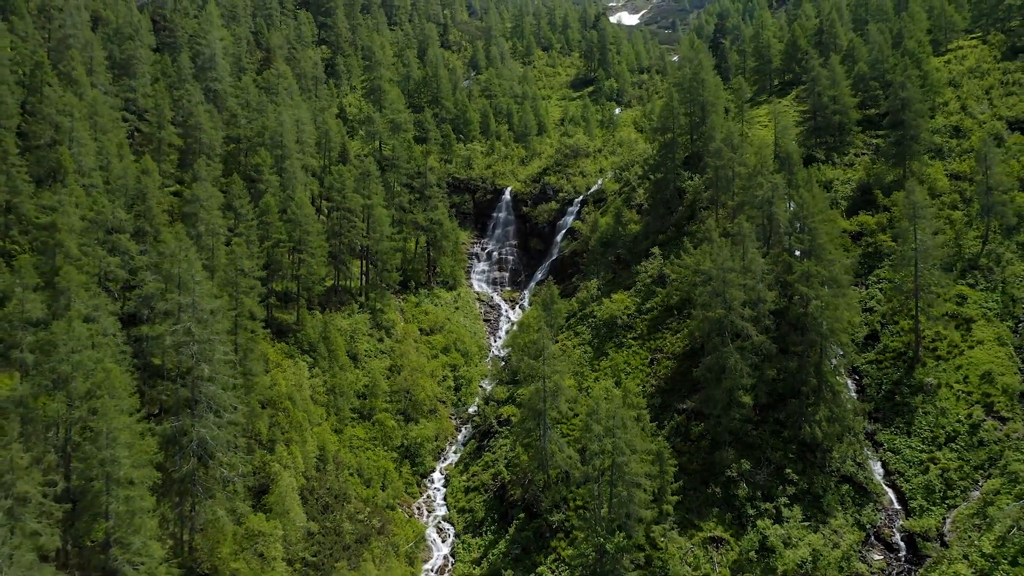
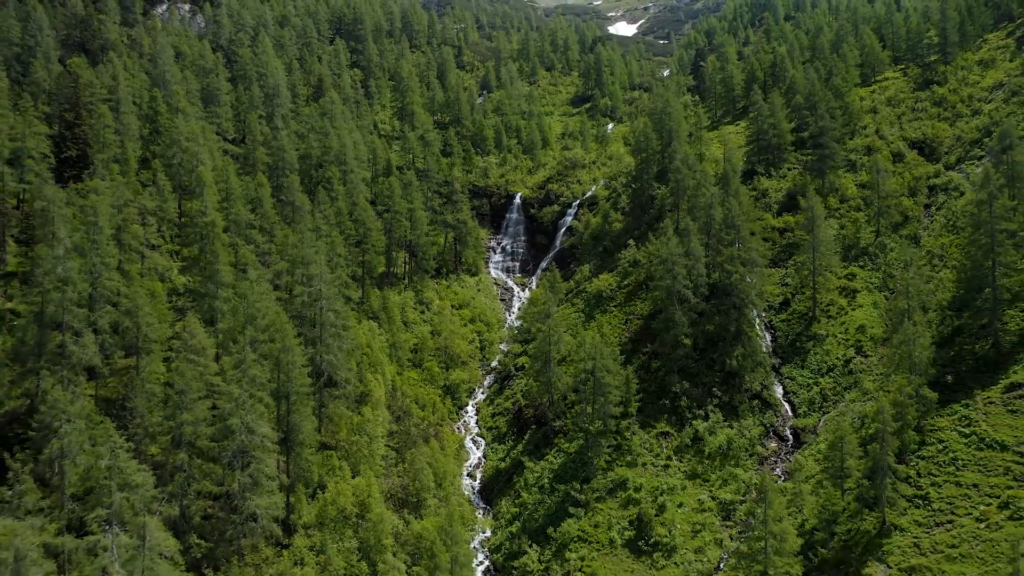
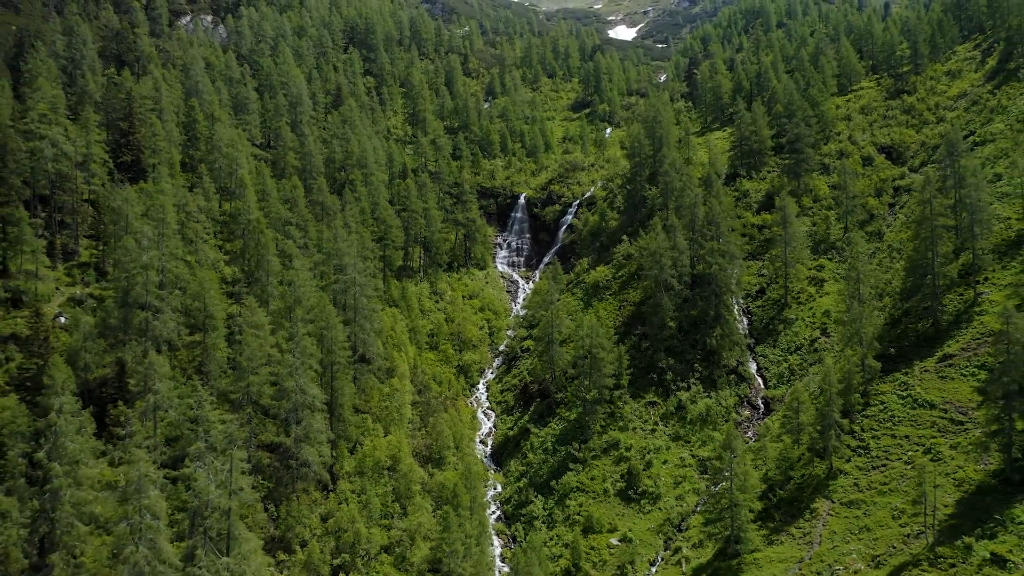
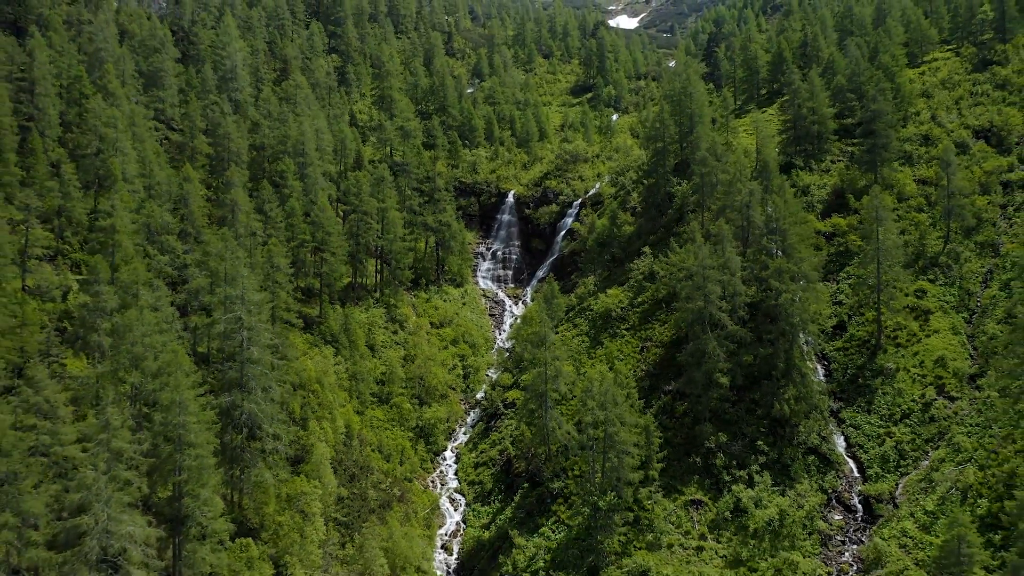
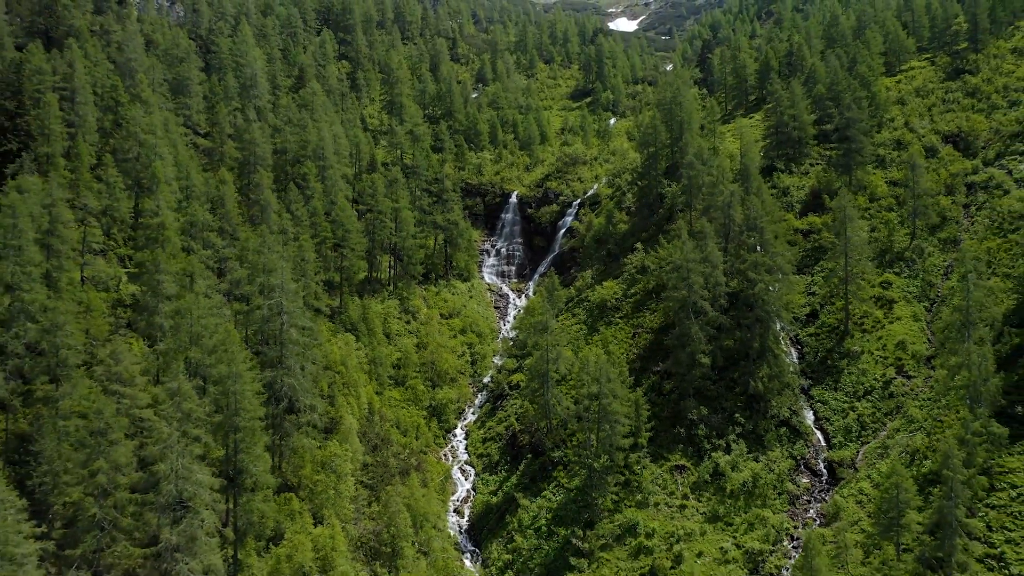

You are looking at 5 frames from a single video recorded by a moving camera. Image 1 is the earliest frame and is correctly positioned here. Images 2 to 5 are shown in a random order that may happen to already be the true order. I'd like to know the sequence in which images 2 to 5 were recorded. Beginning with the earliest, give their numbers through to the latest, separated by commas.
4, 5, 2, 3
